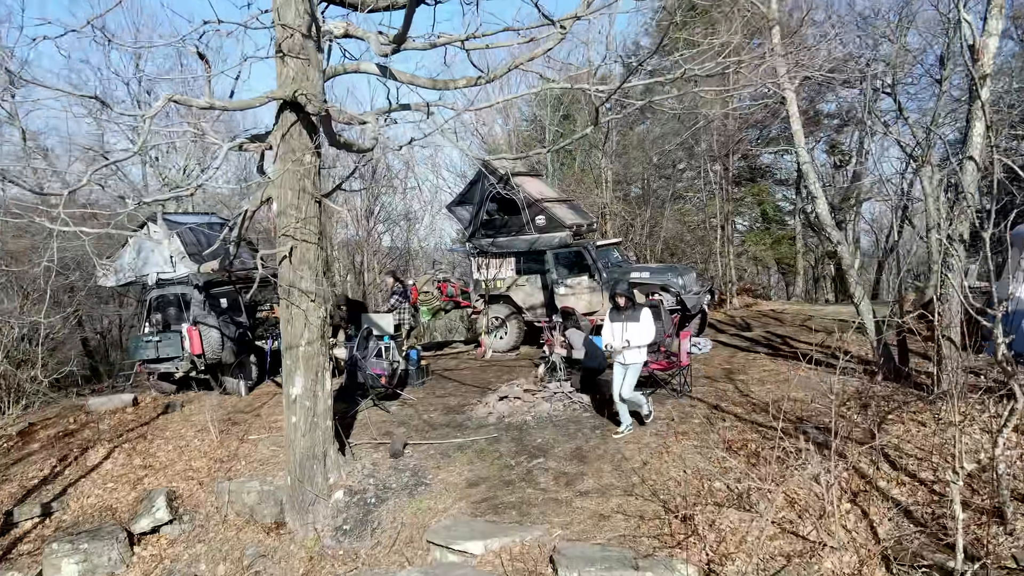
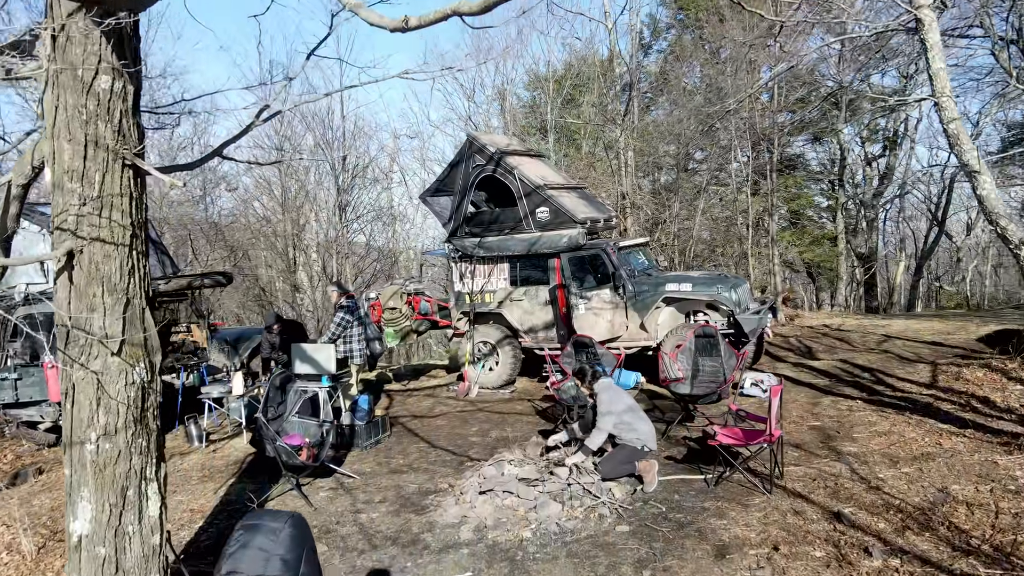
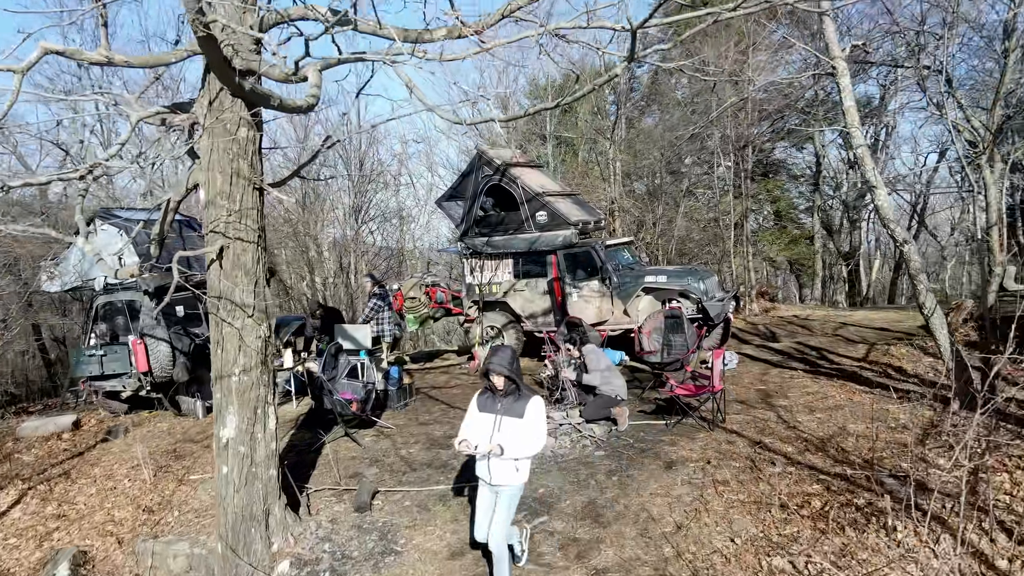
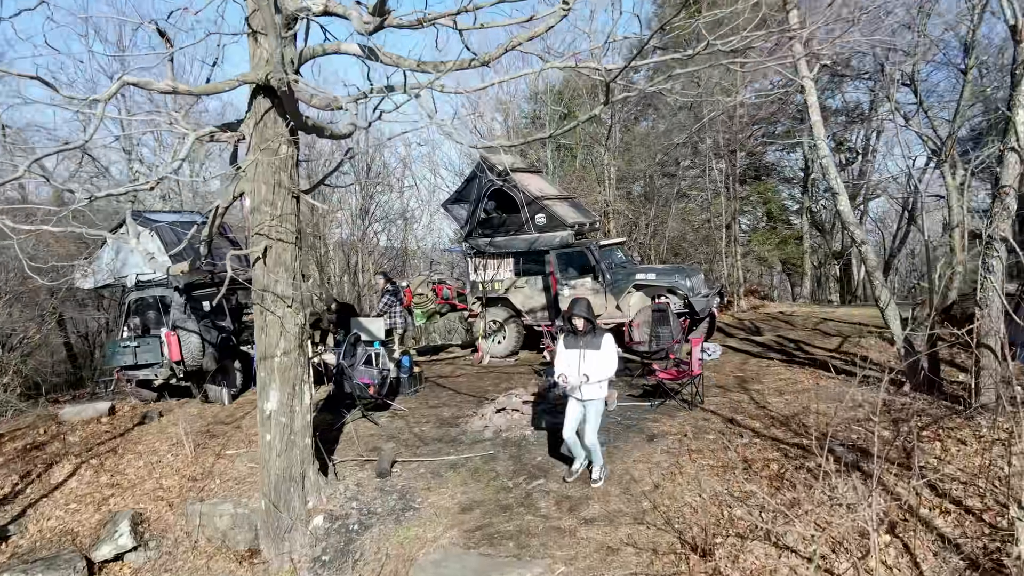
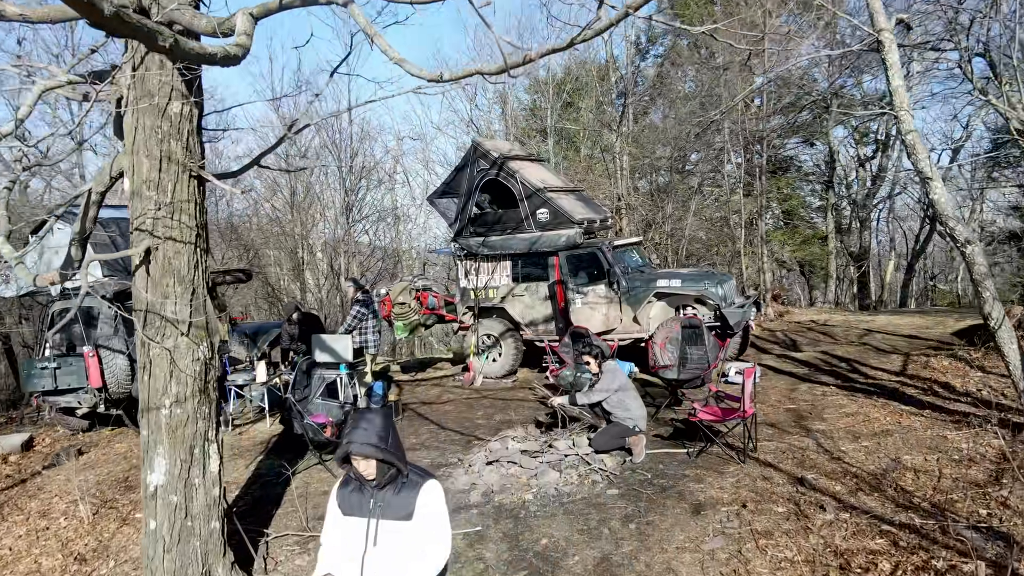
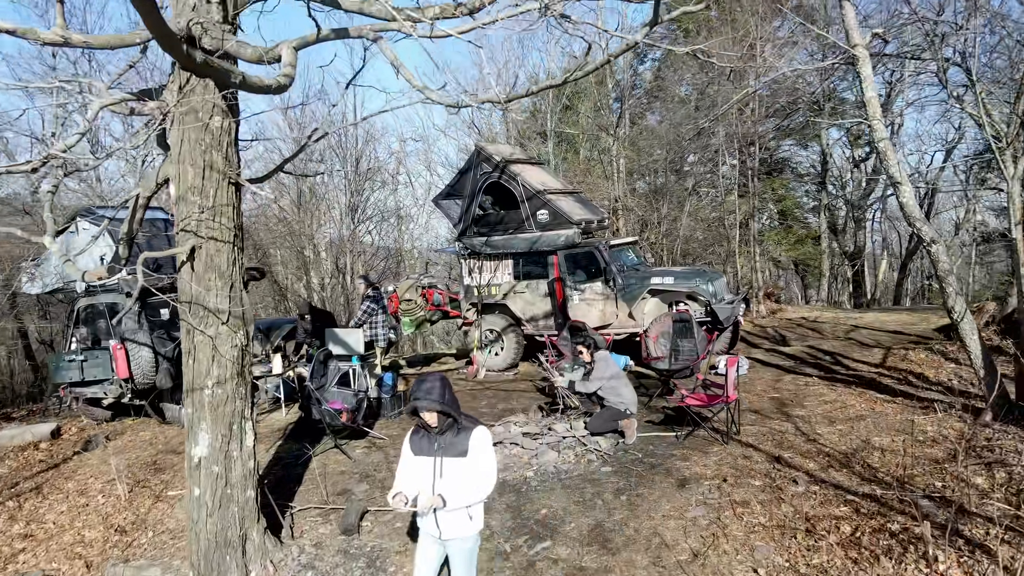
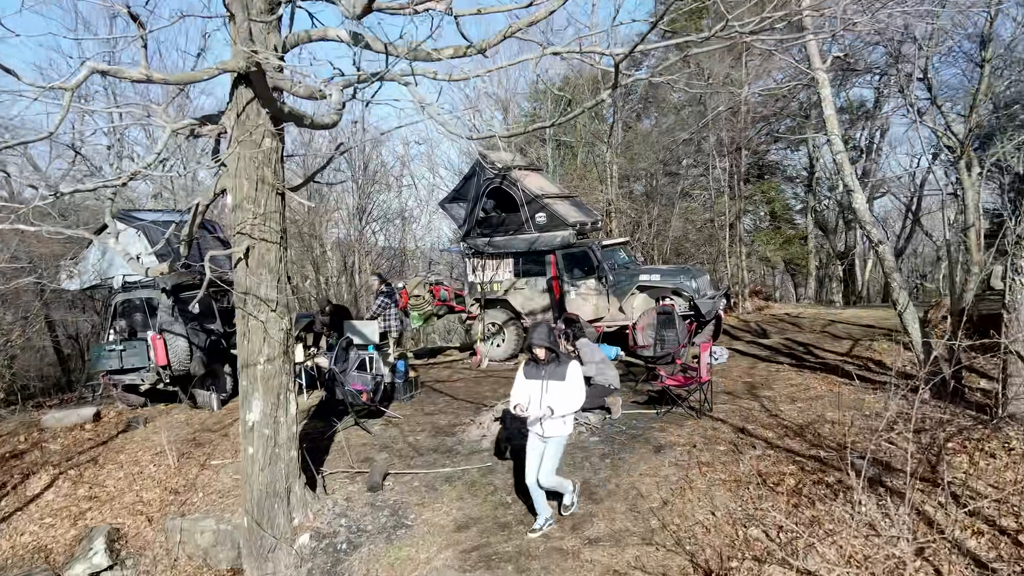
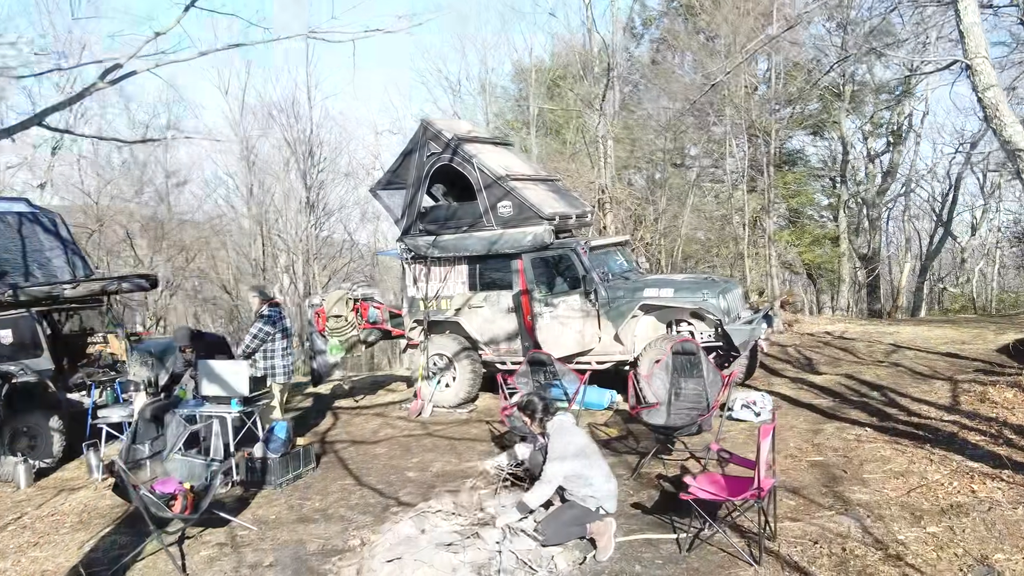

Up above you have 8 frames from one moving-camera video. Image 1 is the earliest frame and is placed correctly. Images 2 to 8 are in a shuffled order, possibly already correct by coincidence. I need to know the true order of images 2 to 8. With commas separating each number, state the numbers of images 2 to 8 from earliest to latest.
4, 7, 3, 6, 5, 2, 8
